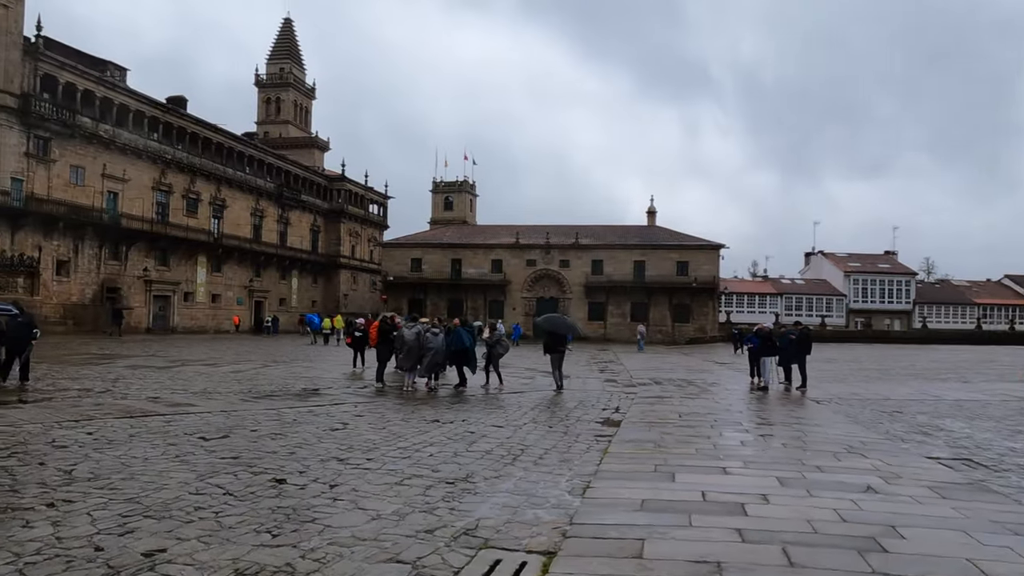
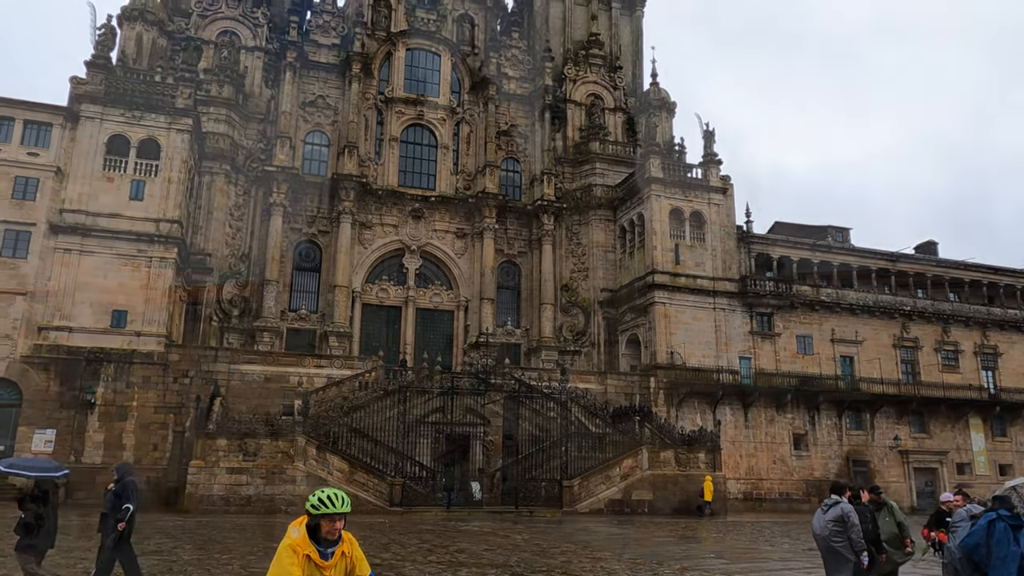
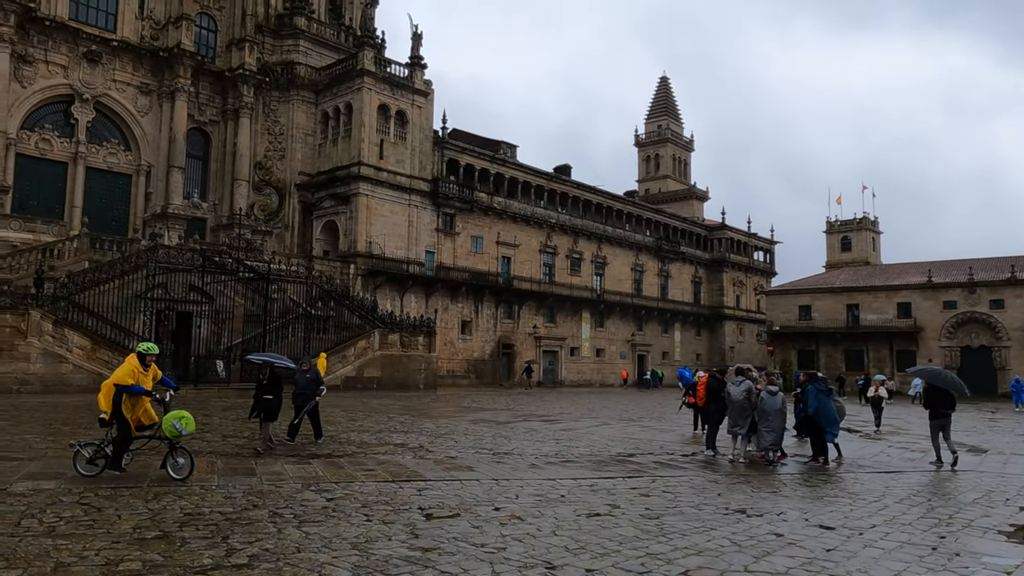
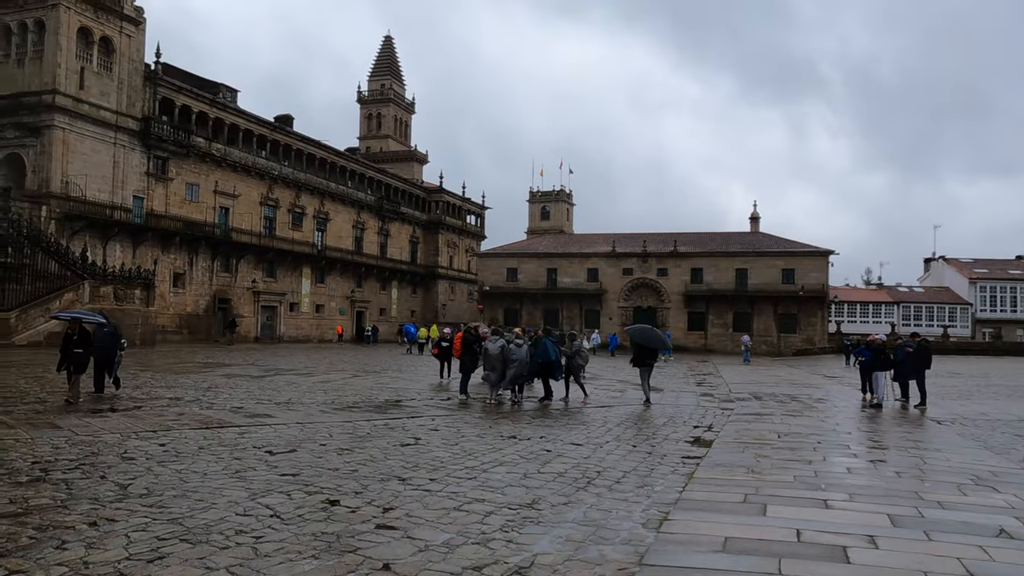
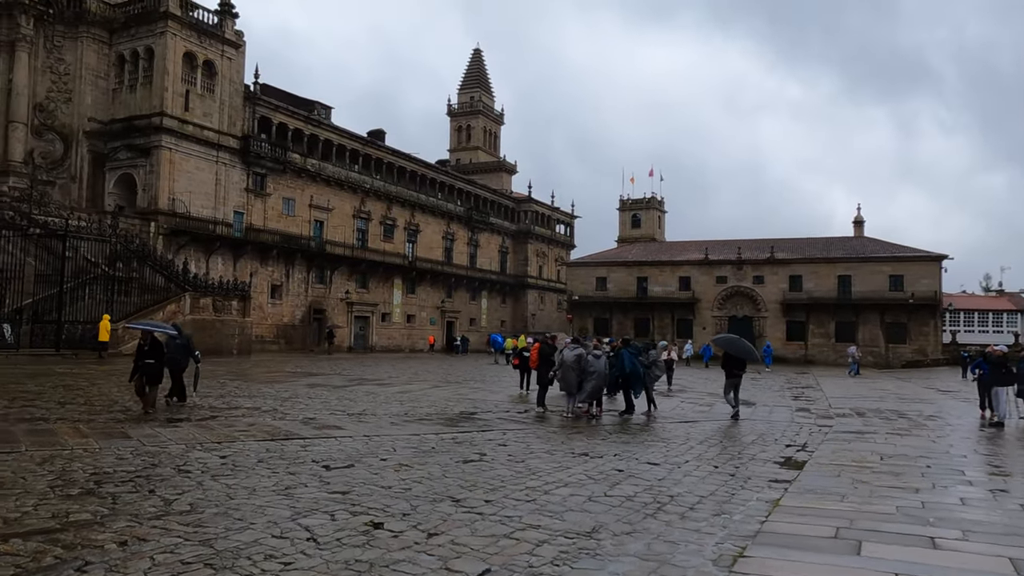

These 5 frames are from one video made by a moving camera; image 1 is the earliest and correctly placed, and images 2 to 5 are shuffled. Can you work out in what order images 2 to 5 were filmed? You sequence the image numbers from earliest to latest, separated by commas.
4, 5, 3, 2
